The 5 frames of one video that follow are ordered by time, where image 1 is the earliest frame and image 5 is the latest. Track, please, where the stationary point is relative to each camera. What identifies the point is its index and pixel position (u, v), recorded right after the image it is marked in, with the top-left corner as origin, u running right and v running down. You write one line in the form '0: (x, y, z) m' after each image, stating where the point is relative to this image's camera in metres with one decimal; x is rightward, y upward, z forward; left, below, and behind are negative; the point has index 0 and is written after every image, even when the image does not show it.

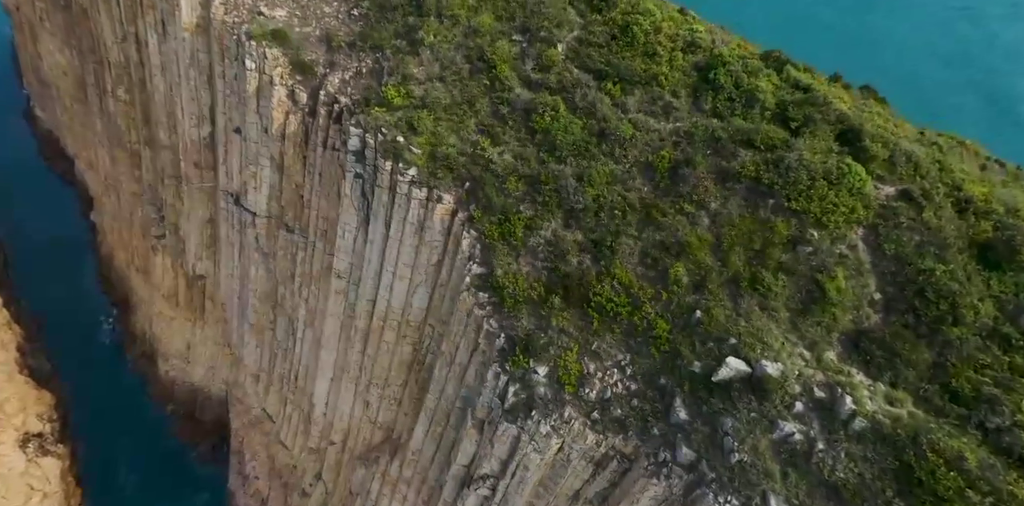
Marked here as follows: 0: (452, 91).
0: (-1.7, +4.7, +17.9) m
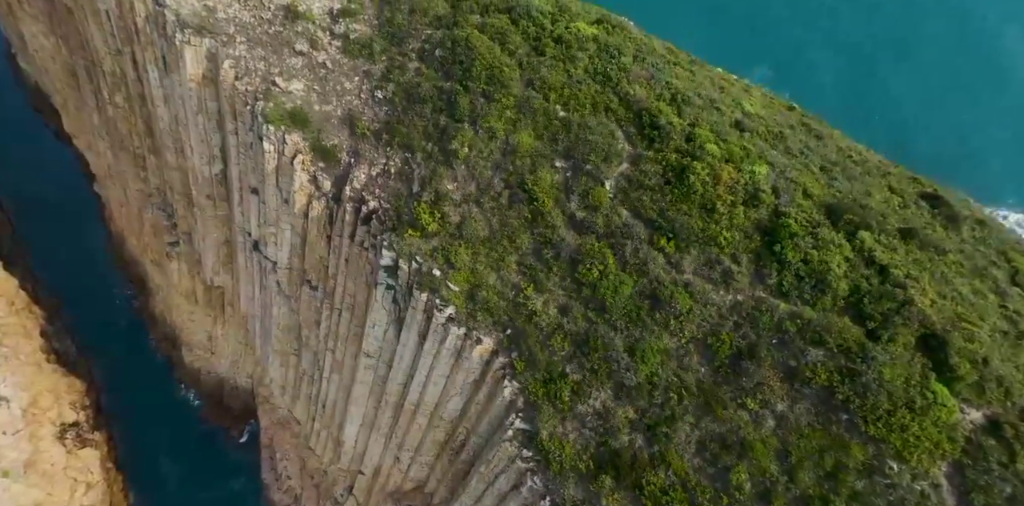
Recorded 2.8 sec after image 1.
0: (-0.6, +0.9, +16.7) m
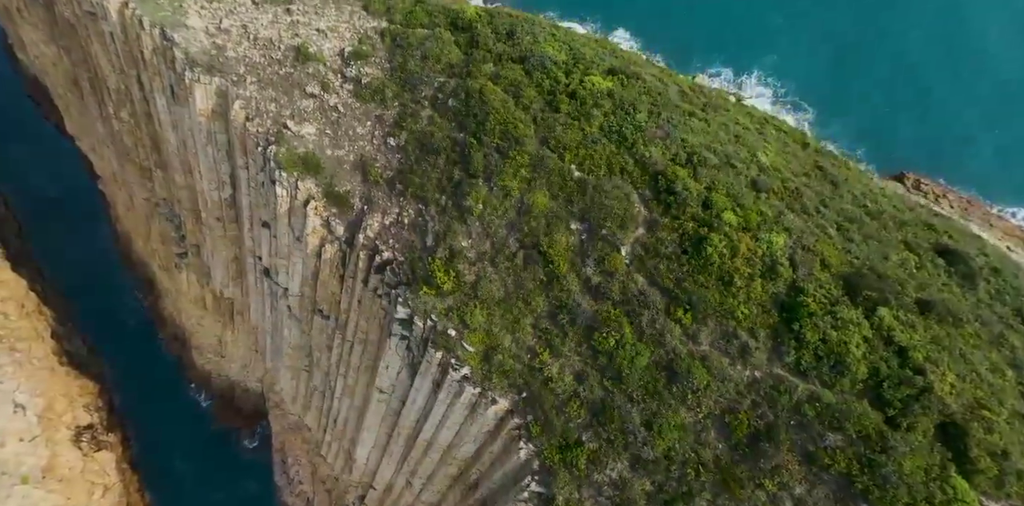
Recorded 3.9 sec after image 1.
0: (-0.2, -0.7, +16.7) m
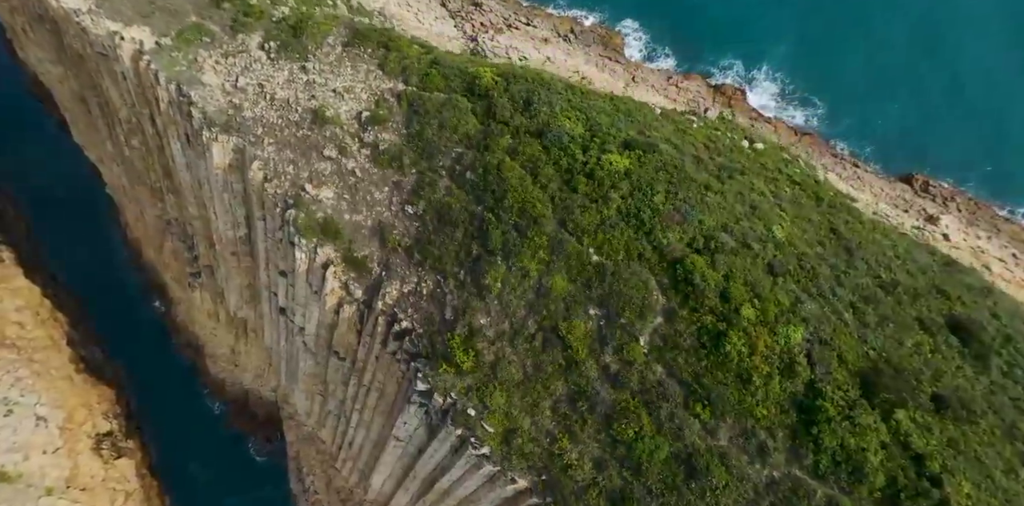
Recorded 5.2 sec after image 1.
0: (+0.3, -3.0, +17.0) m
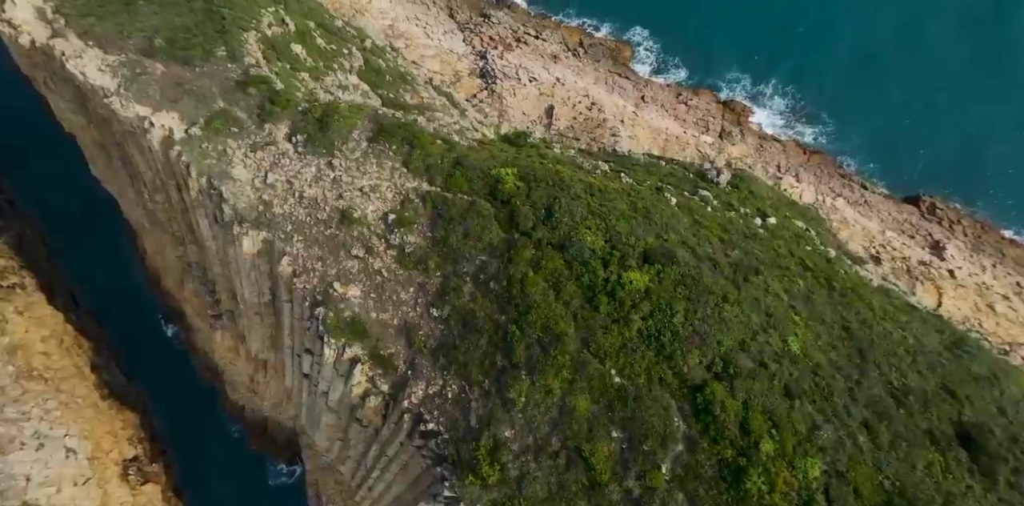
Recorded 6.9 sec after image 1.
0: (+1.1, -6.5, +17.6) m
